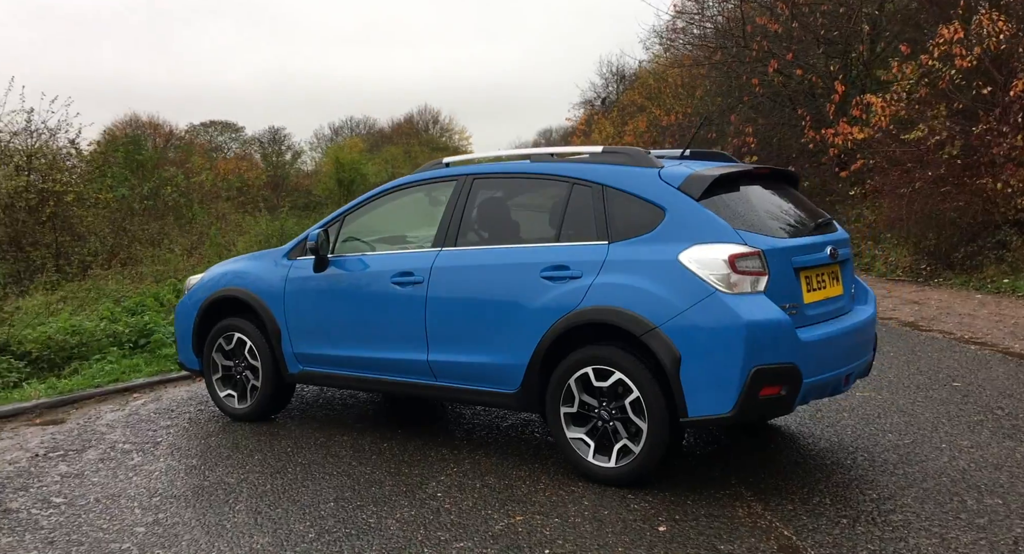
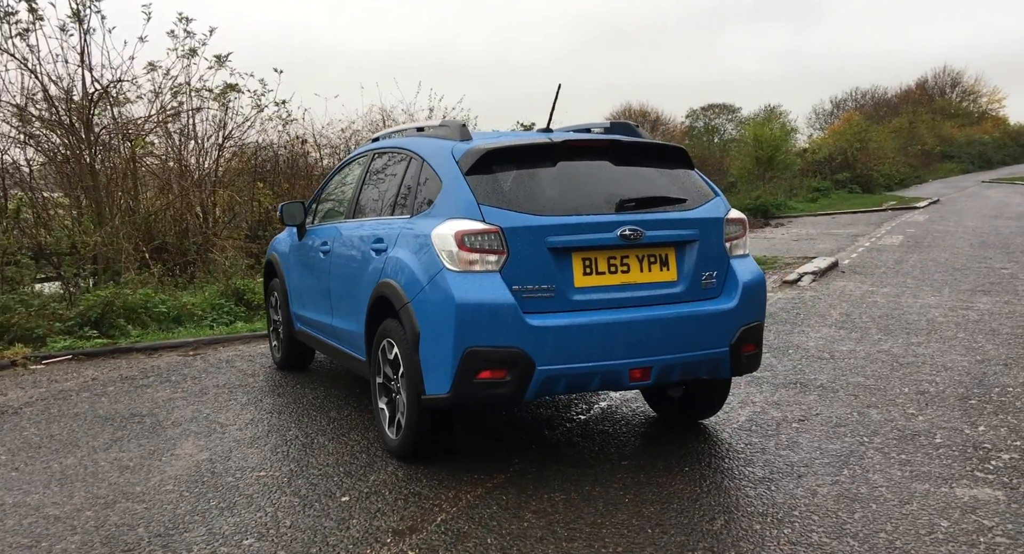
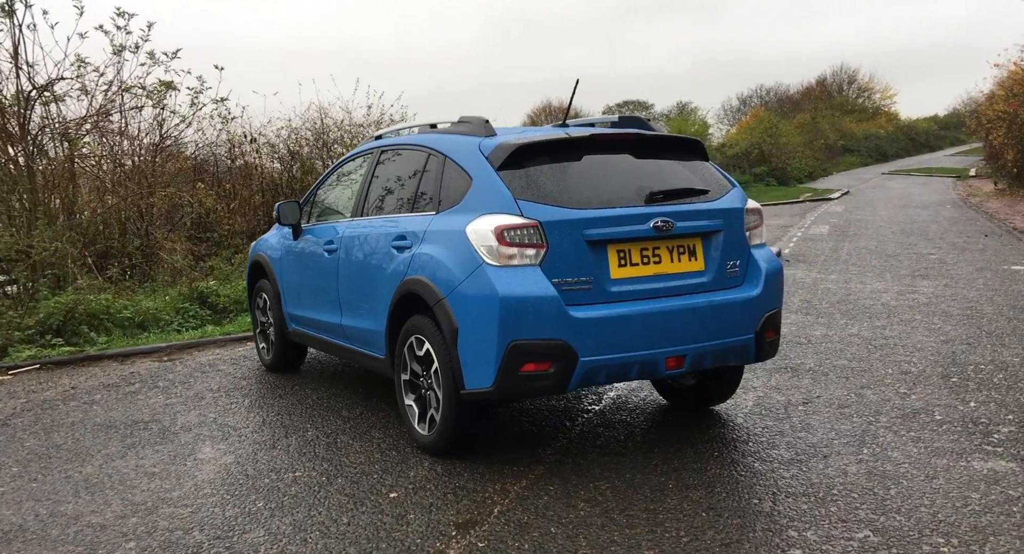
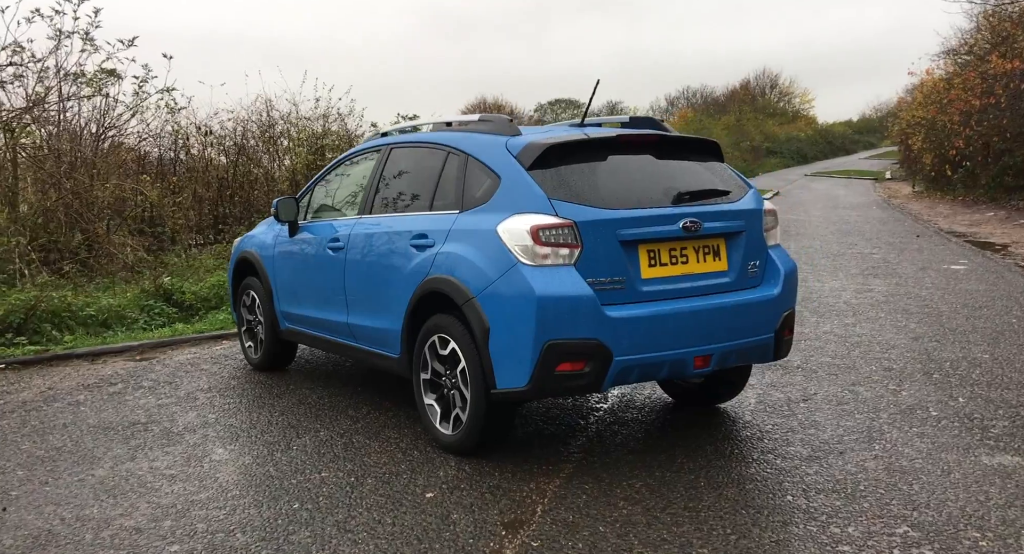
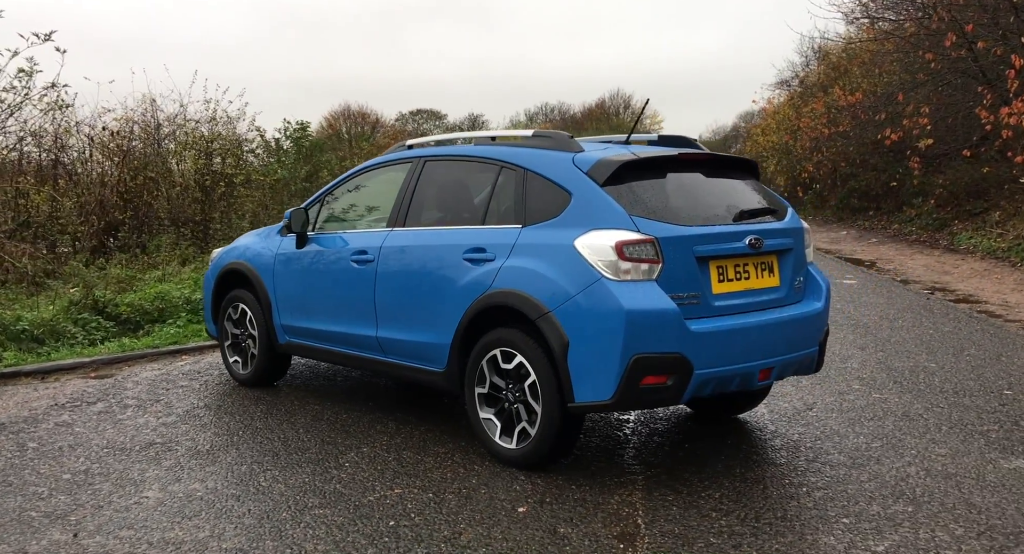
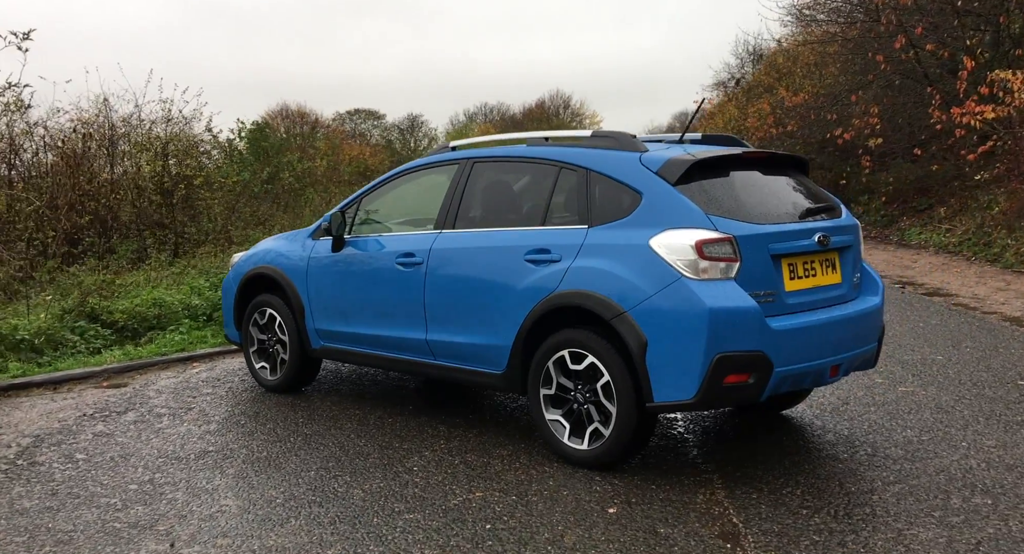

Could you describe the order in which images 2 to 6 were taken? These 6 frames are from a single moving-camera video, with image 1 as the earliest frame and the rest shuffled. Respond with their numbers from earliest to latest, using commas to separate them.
6, 5, 4, 3, 2
